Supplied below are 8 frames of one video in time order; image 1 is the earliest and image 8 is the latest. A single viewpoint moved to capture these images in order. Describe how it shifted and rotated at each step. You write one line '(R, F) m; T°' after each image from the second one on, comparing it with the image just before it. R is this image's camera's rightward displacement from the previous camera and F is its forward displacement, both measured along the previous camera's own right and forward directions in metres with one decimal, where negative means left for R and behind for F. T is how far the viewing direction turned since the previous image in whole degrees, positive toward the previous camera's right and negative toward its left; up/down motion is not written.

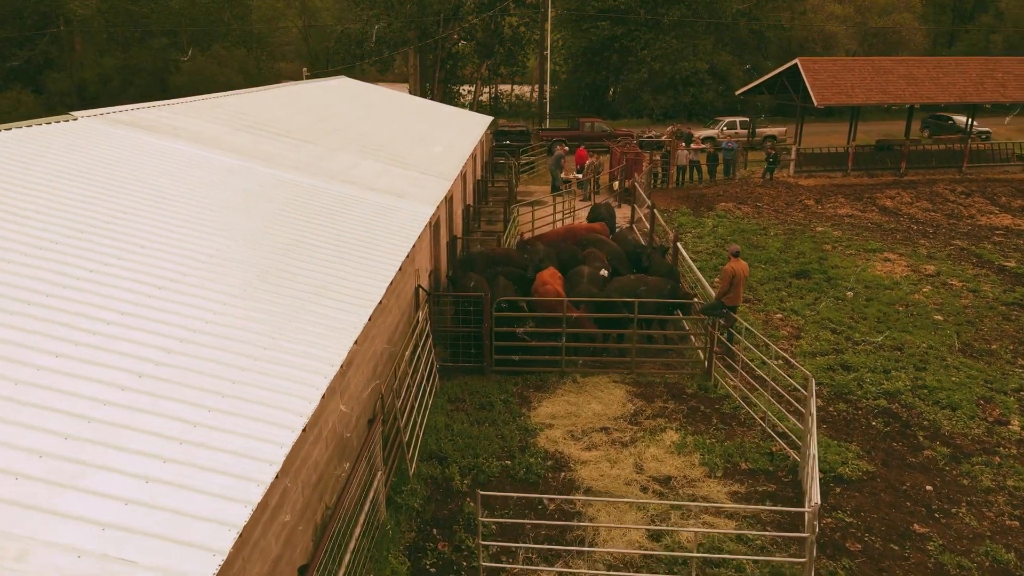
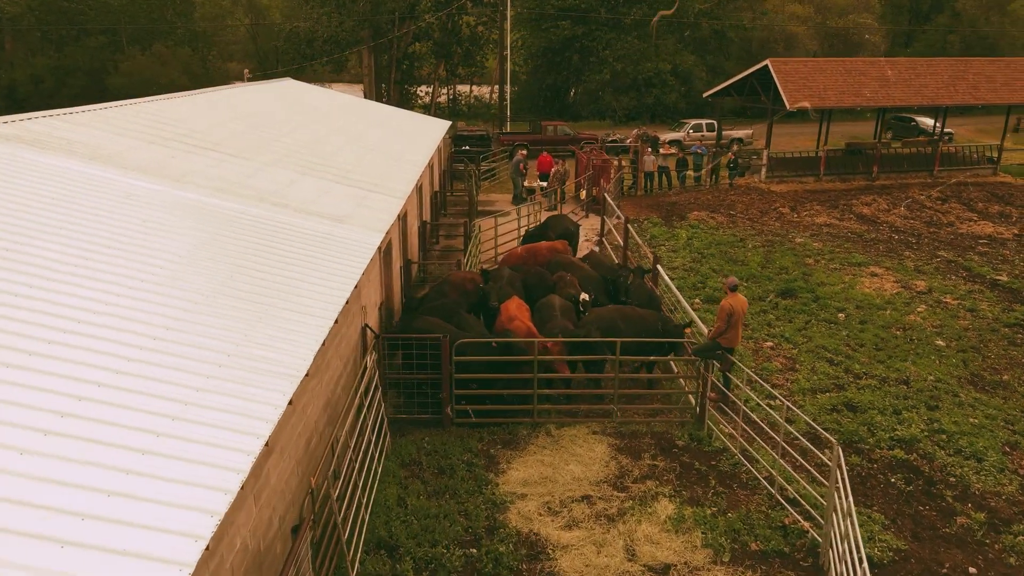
(0.0, +1.5) m; +3°
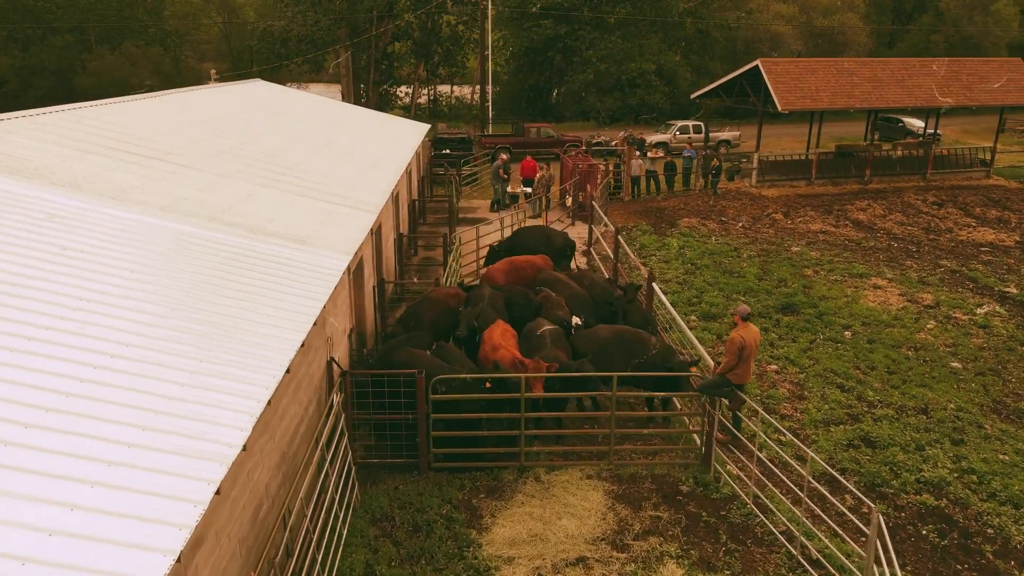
(0.0, +1.0) m; +1°
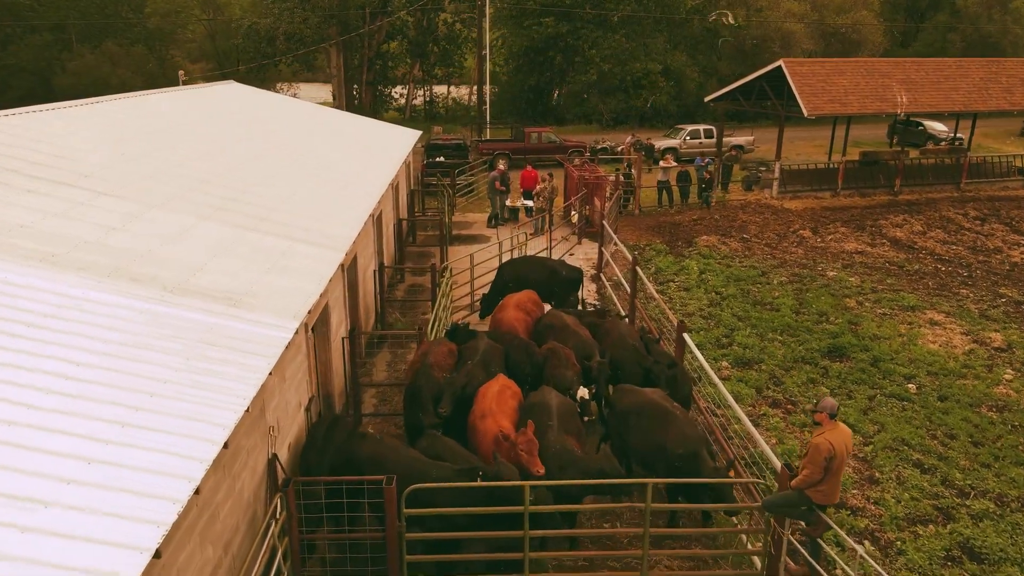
(0.0, +2.1) m; 0°
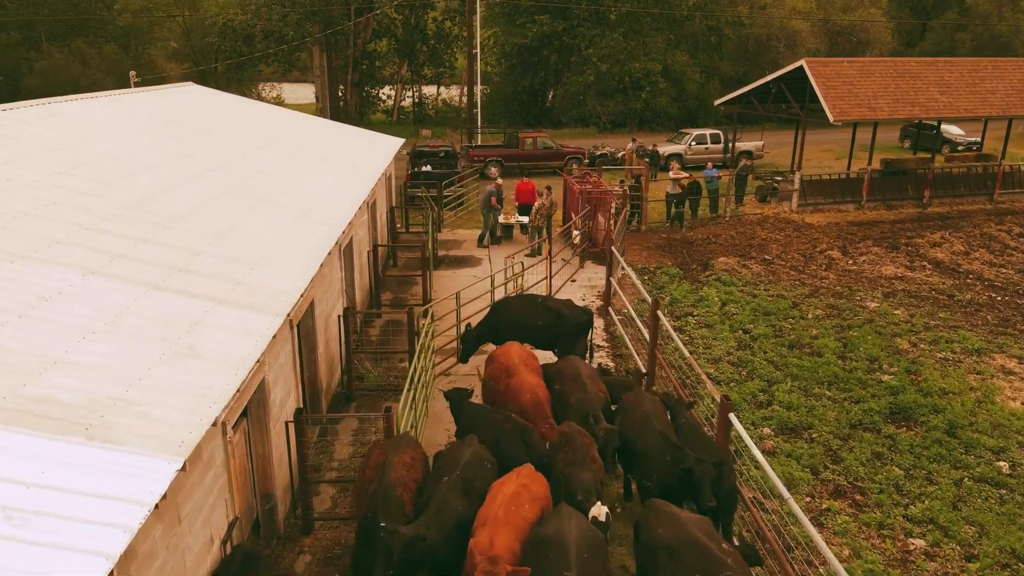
(0.0, +2.2) m; +1°
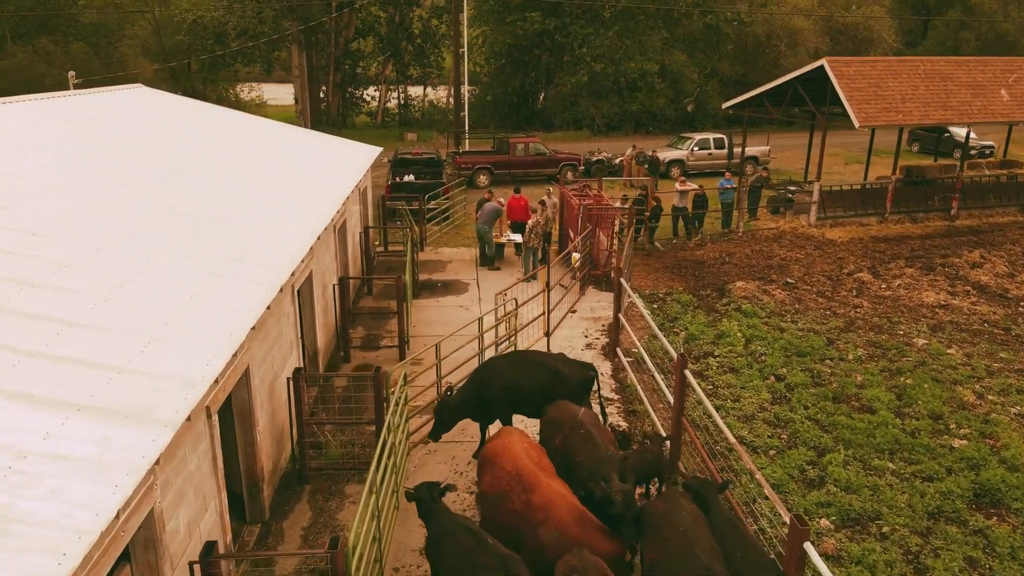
(0.0, +2.0) m; +1°
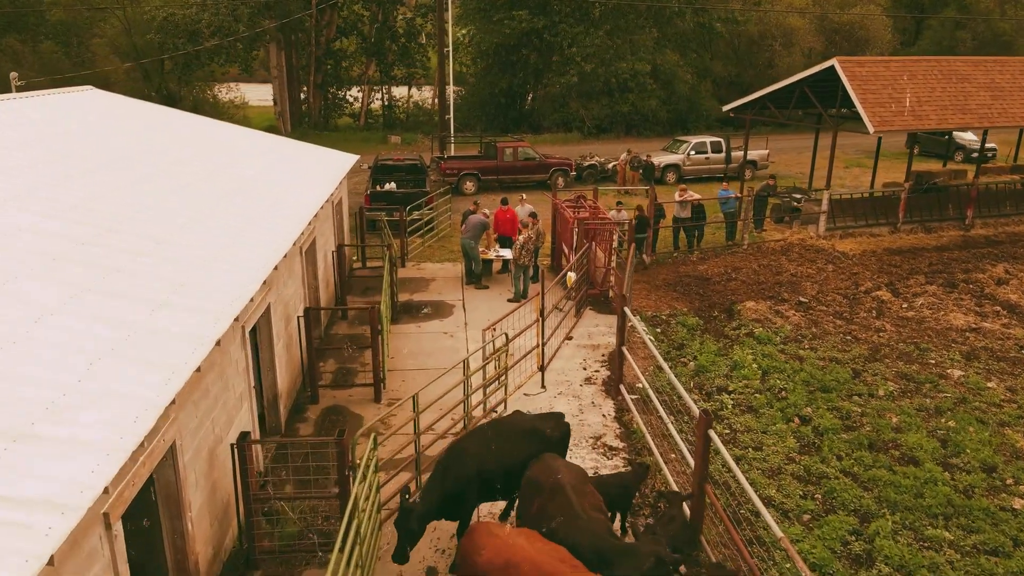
(0.0, +1.3) m; +1°
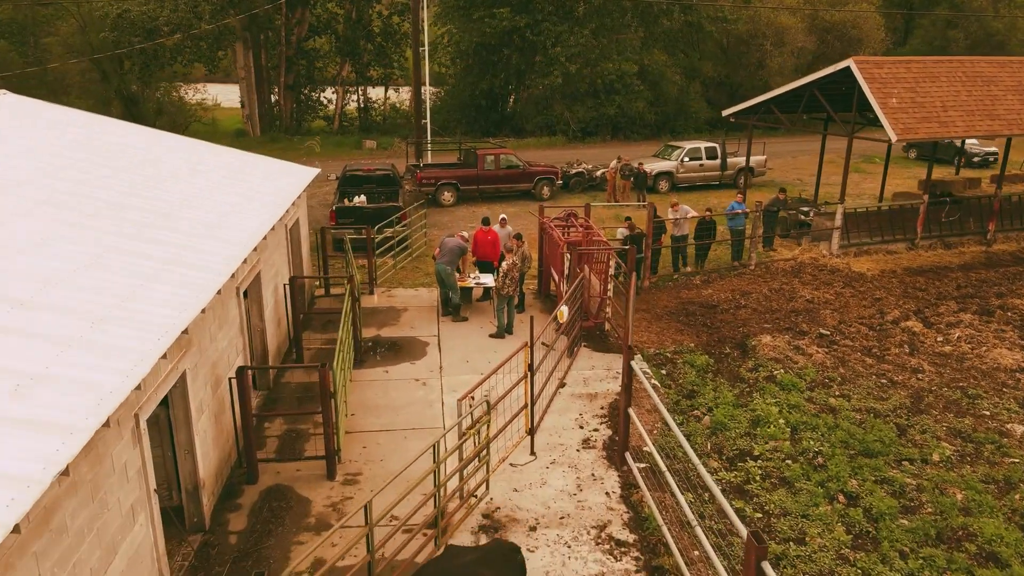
(0.0, +1.8) m; +1°
